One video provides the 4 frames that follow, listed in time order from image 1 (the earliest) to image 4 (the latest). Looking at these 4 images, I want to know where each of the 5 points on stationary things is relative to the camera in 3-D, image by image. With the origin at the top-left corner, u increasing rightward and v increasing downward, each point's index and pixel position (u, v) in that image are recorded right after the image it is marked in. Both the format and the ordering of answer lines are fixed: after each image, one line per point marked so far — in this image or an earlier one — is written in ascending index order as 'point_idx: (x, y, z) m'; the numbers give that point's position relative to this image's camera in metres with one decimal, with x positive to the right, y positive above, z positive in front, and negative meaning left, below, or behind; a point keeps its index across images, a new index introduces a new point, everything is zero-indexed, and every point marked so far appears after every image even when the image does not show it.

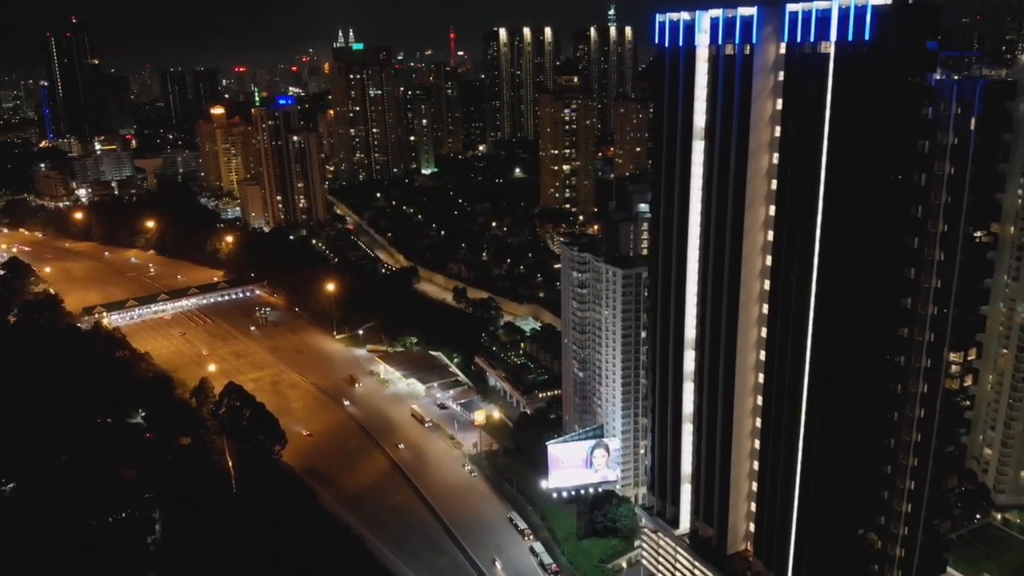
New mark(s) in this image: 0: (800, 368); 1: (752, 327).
0: (+6.4, -1.8, +16.9) m
1: (+5.6, -0.9, +18.0) m
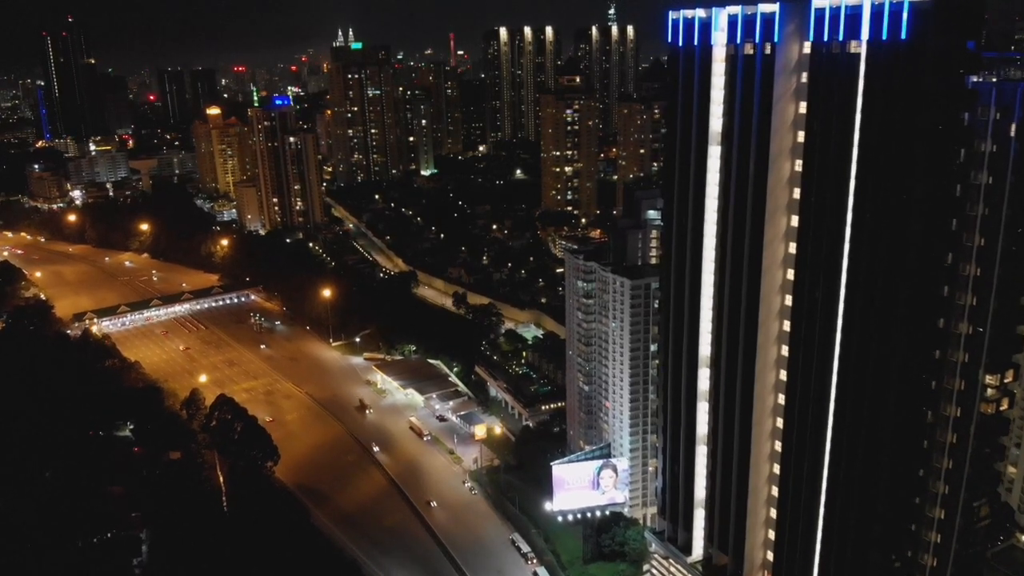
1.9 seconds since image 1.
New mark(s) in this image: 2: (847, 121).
0: (+6.4, -2.1, +15.8) m
1: (+5.7, -1.3, +16.8) m
2: (+6.2, +3.0, +14.2) m
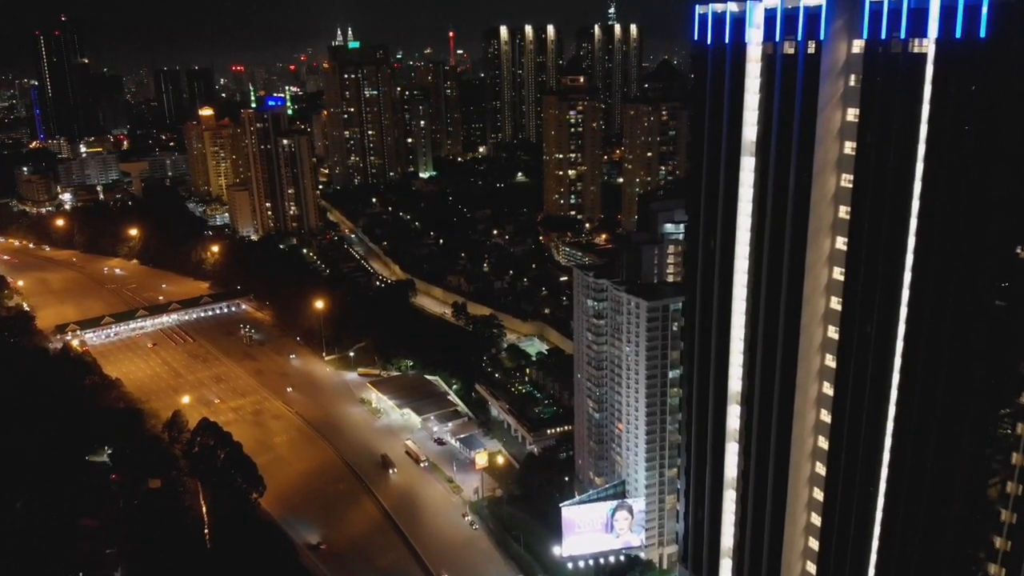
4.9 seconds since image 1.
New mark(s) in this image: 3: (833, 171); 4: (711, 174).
0: (+6.6, -2.7, +13.8) m
1: (+5.8, -1.8, +14.9) m
2: (+6.3, +2.5, +12.3) m
3: (+5.7, +2.1, +13.7) m
4: (+4.1, +2.4, +15.9) m
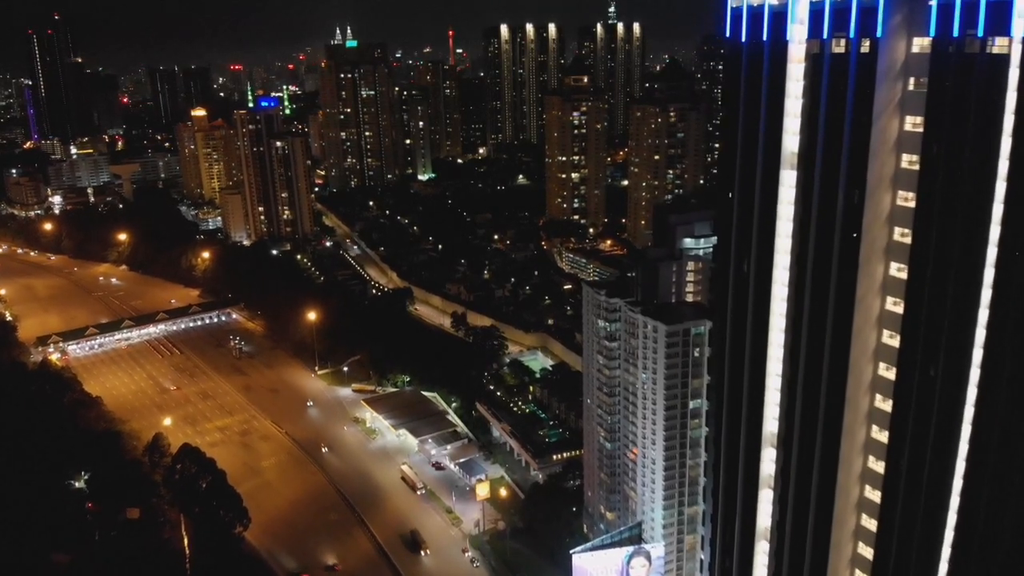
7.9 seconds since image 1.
0: (+6.7, -3.2, +12.0) m
1: (+5.9, -2.4, +13.1) m
2: (+6.4, +1.9, +10.5) m
3: (+5.9, +1.5, +11.9) m
4: (+4.2, +1.8, +14.1) m
